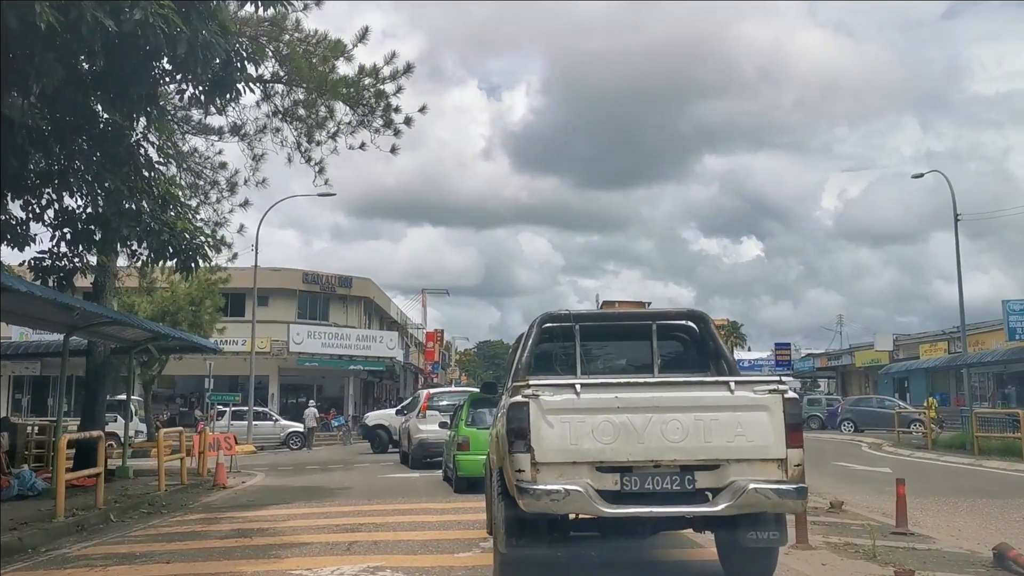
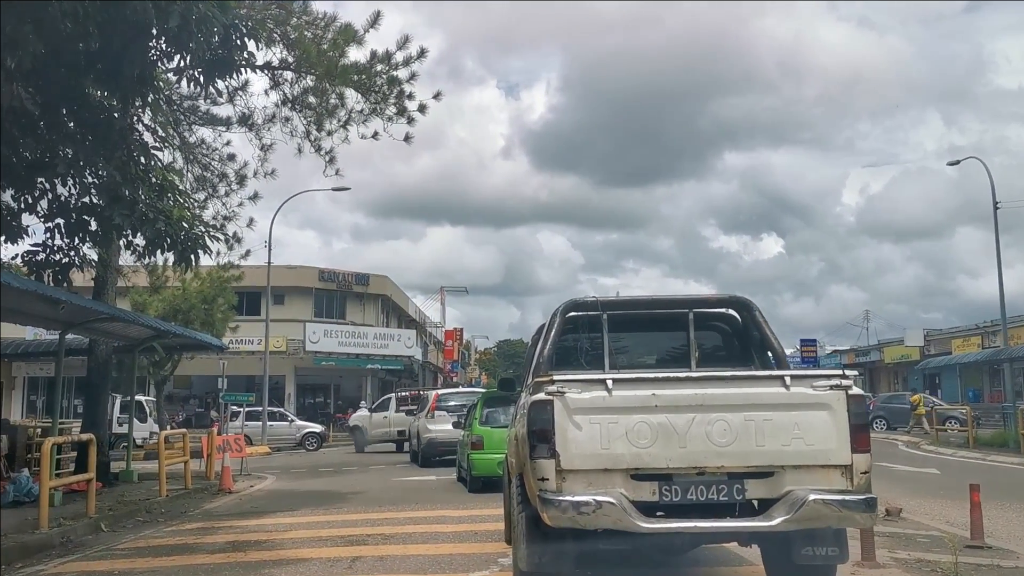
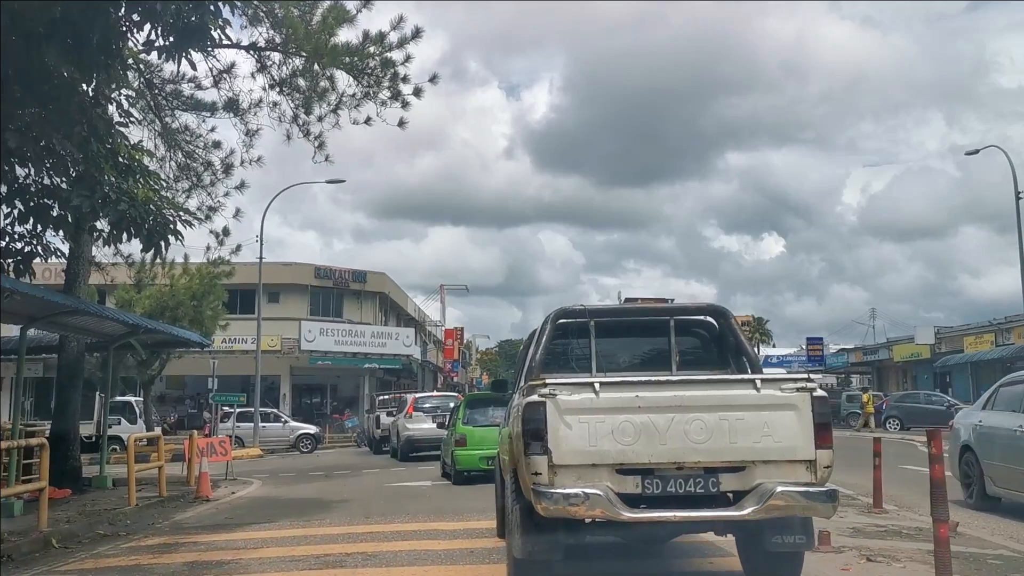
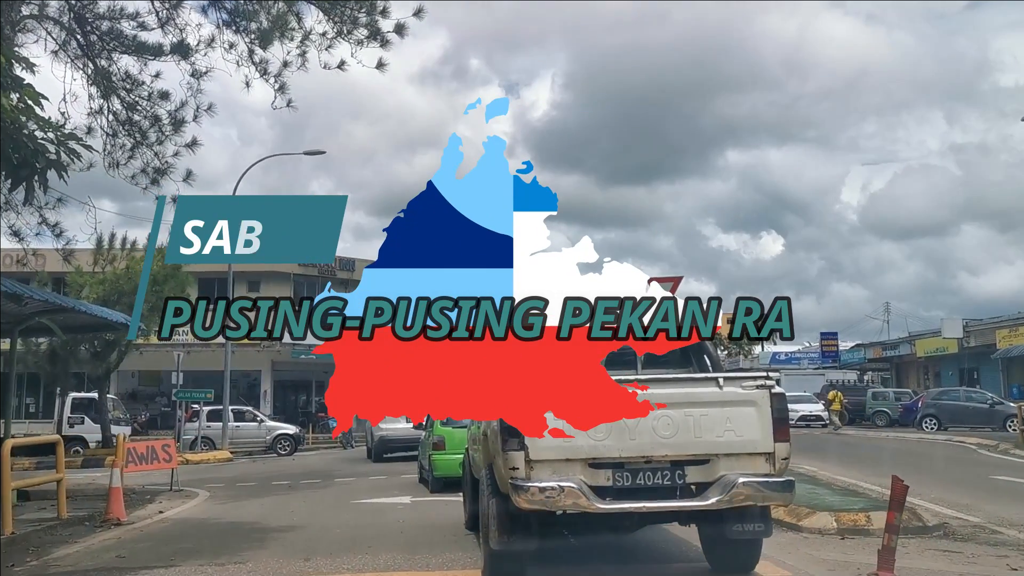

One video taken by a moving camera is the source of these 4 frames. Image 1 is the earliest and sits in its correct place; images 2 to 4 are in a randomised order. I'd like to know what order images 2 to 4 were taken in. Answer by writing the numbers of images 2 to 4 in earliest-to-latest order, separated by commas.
2, 3, 4
